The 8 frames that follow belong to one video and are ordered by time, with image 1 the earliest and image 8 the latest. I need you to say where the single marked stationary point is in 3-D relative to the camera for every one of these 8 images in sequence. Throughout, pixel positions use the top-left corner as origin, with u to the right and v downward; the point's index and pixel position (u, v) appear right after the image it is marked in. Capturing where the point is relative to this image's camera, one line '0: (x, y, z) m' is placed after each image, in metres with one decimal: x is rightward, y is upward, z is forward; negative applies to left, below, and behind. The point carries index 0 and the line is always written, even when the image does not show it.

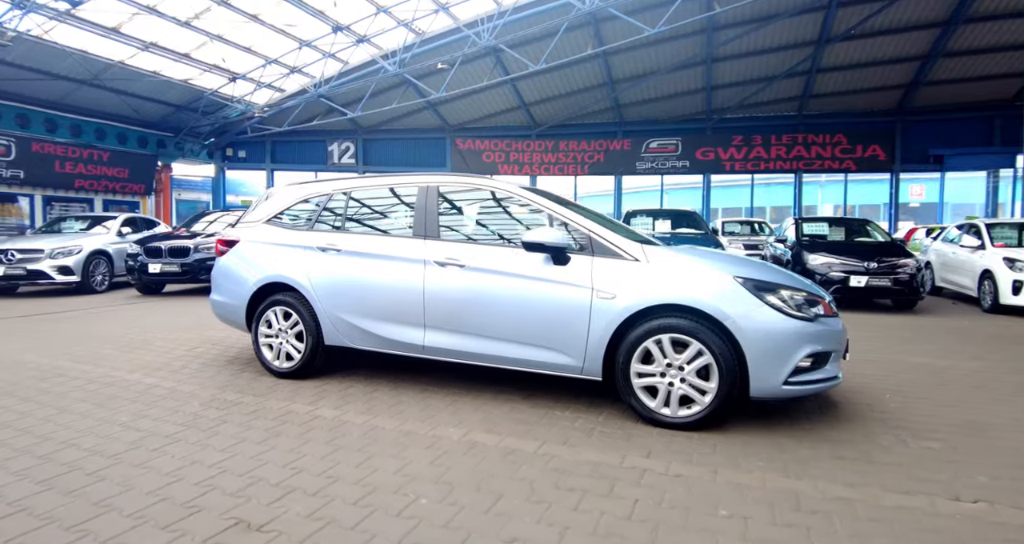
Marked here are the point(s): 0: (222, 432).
0: (-1.9, -1.1, +3.4) m
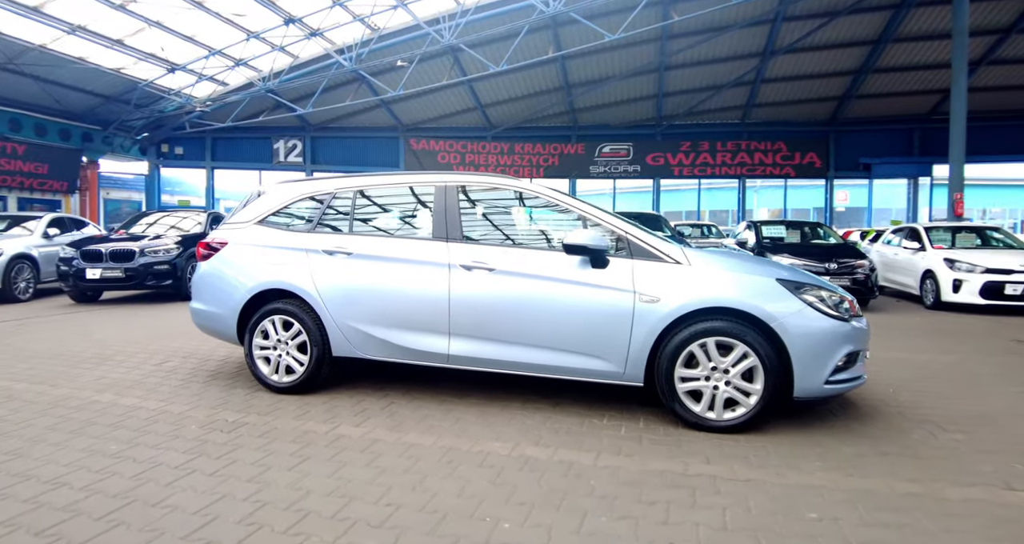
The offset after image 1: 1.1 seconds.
0: (-1.6, -1.1, +3.0) m
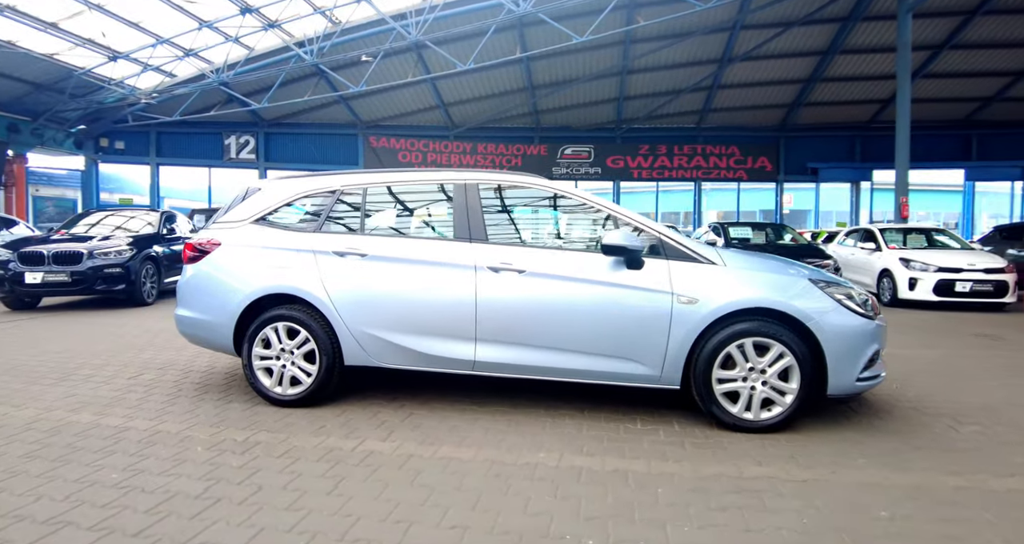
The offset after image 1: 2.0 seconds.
0: (-1.3, -1.1, +2.7) m
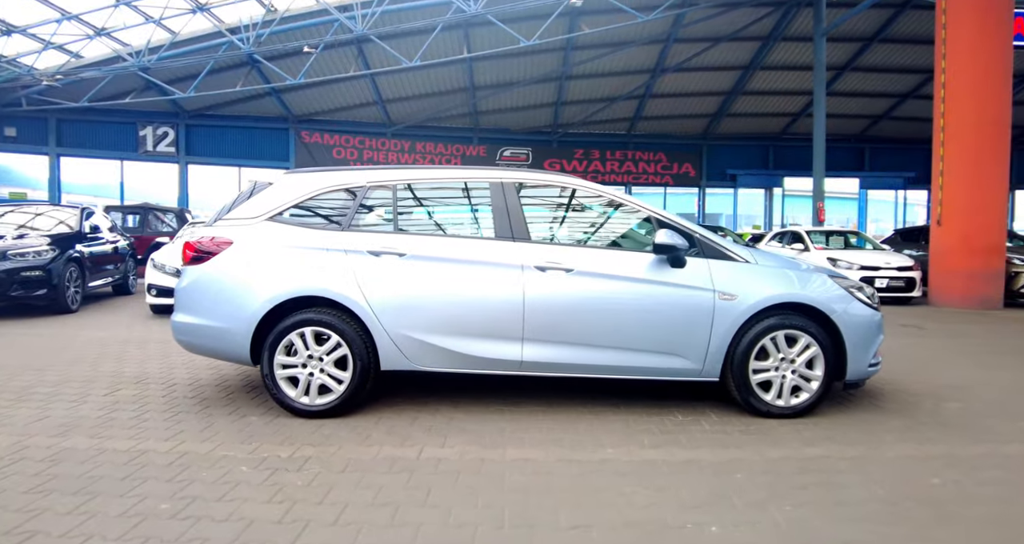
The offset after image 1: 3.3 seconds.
0: (-0.8, -1.1, +2.5) m
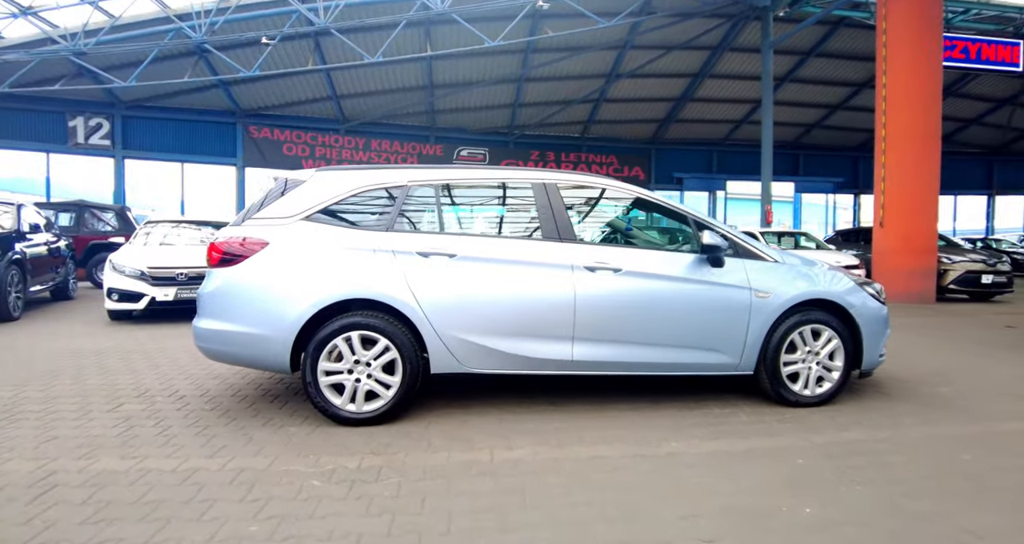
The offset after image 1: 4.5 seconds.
0: (-0.3, -1.1, +2.5) m
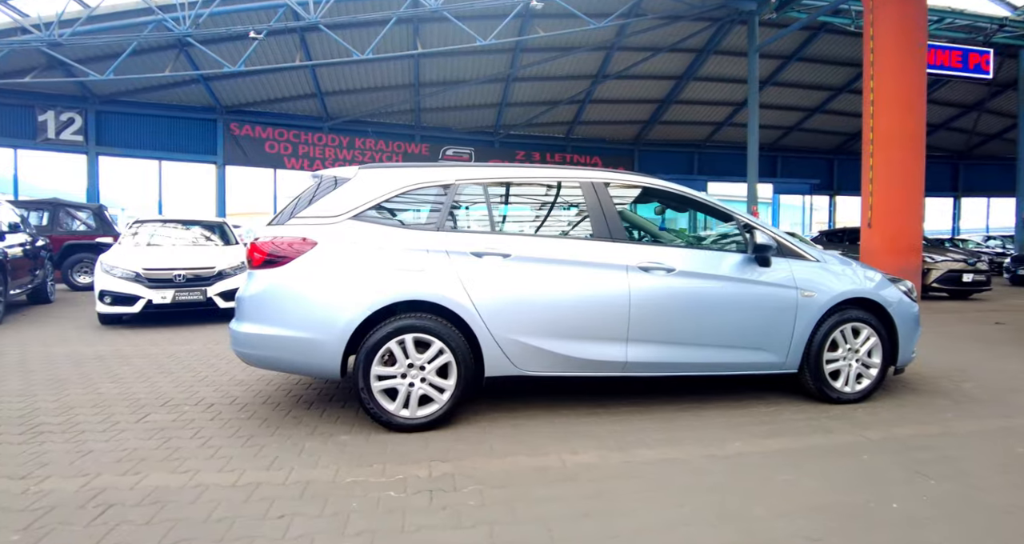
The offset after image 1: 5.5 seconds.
0: (+0.1, -1.1, +2.4) m
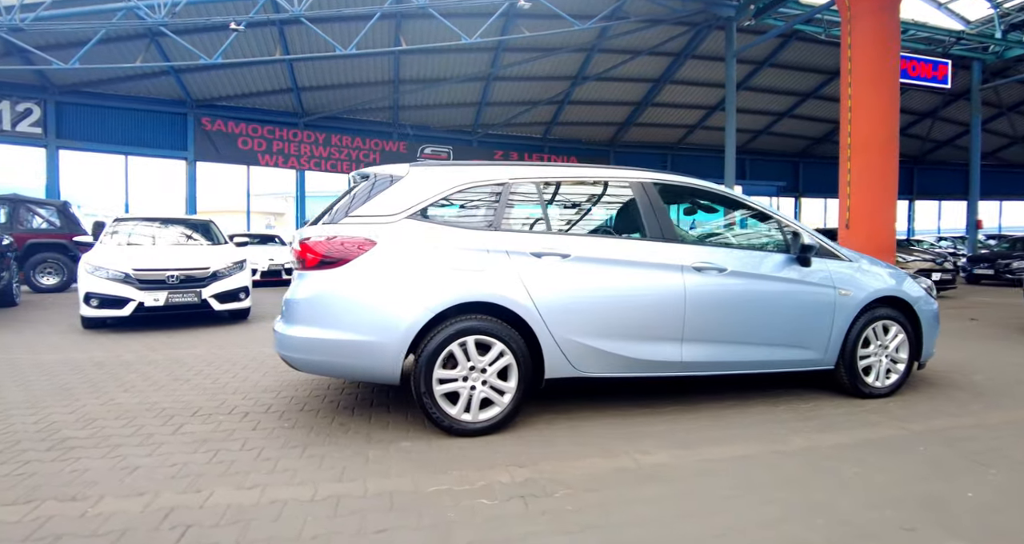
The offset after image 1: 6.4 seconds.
0: (+0.6, -1.1, +2.4) m
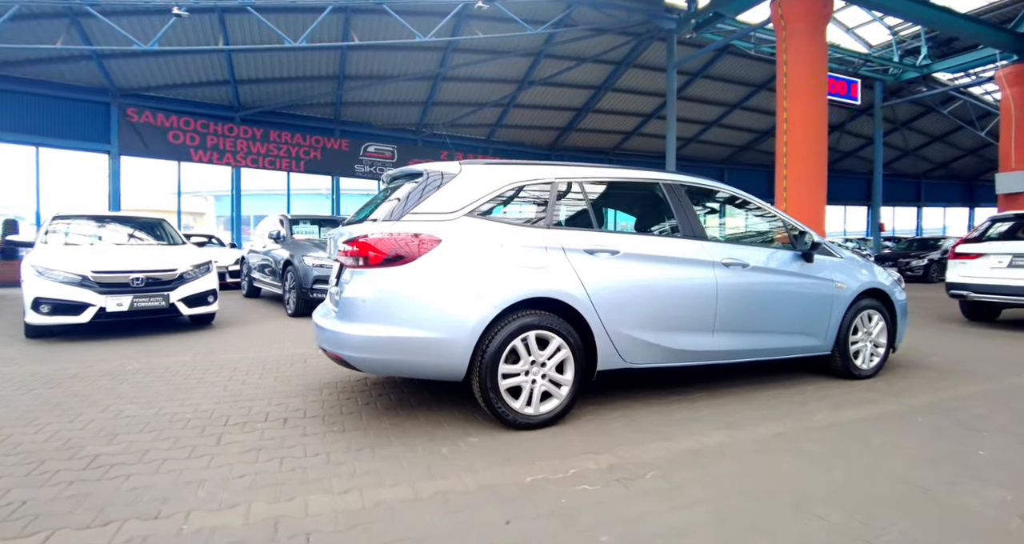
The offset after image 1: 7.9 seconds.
0: (+1.1, -1.1, +2.6) m
